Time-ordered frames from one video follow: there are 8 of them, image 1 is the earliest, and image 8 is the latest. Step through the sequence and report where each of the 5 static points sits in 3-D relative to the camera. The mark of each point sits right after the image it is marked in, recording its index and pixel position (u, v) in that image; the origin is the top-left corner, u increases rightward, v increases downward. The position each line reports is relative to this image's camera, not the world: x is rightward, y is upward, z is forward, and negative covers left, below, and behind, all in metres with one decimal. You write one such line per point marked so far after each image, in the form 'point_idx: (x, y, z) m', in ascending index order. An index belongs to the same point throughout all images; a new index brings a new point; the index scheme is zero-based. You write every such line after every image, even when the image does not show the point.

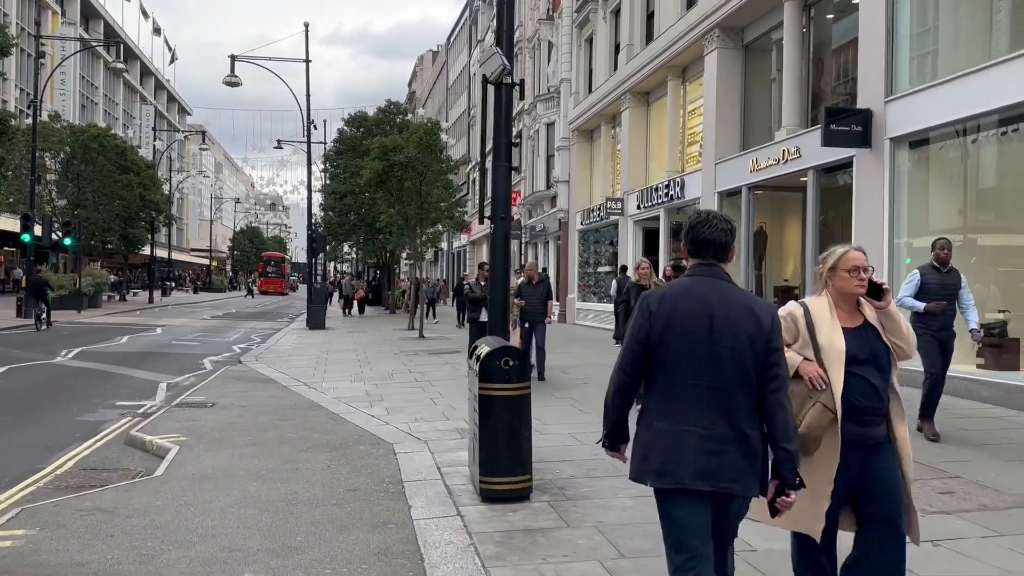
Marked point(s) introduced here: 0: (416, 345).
0: (-2.0, -1.2, +18.4) m
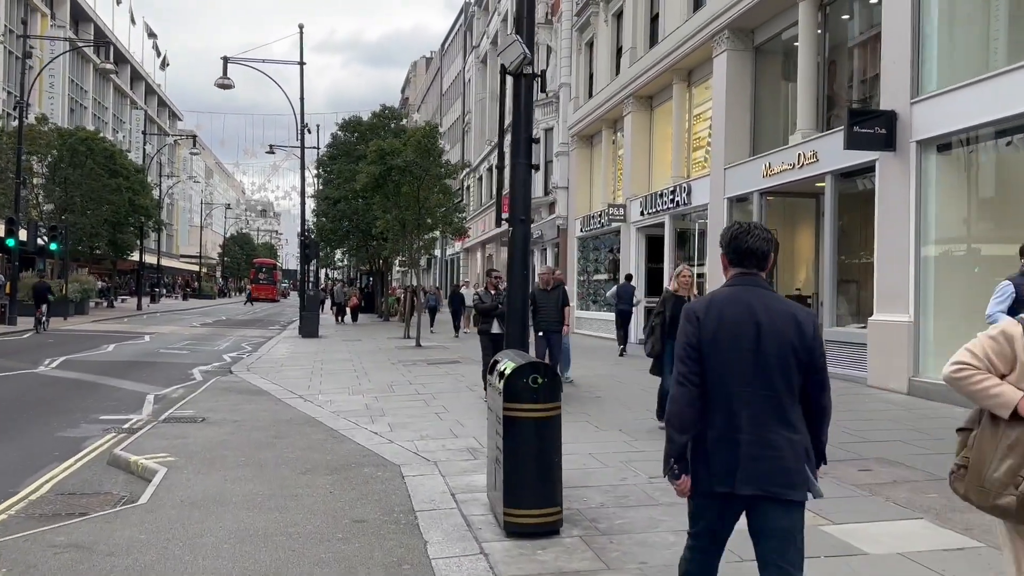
0: (-2.0, -1.3, +17.8) m
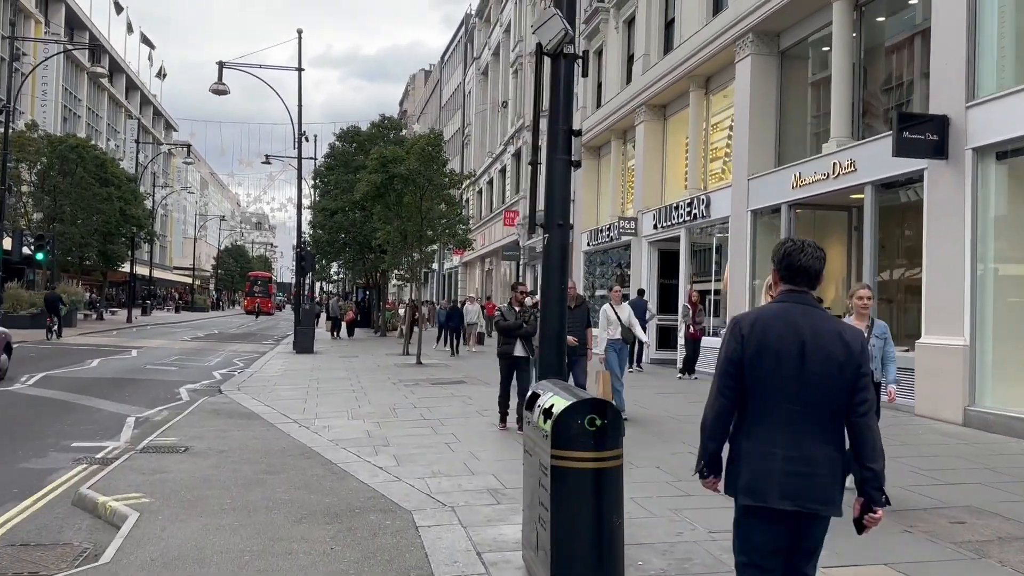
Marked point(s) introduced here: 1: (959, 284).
0: (-1.8, -1.6, +16.8) m
1: (+5.0, 0.0, +9.8) m
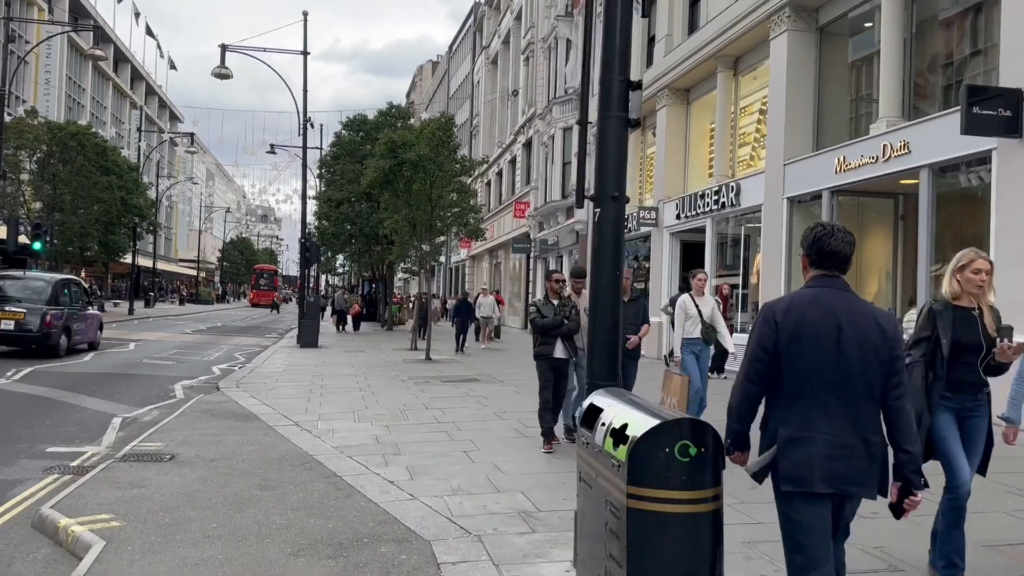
0: (-1.6, -1.5, +15.8) m
1: (+5.3, +0.1, +8.8) m
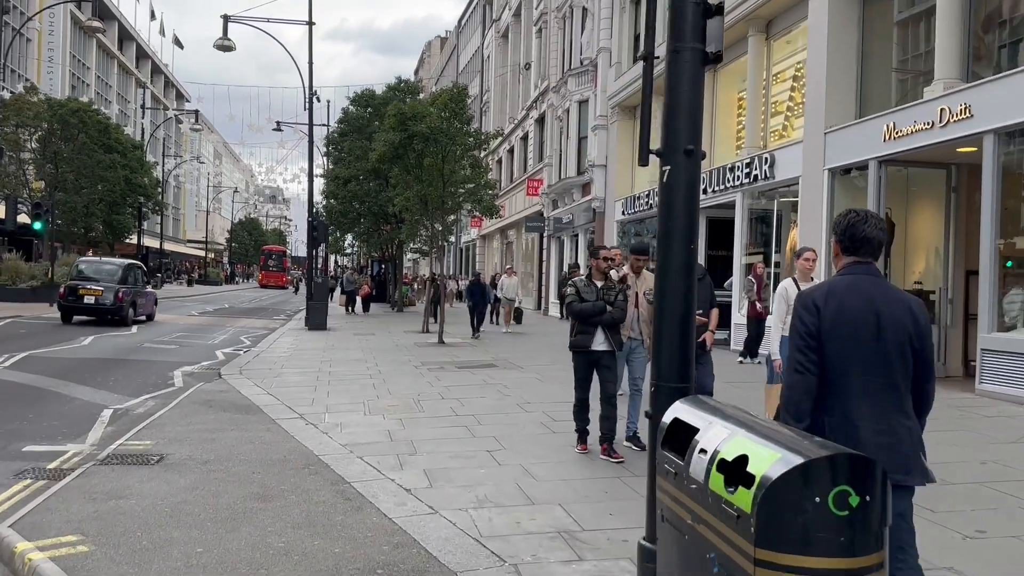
0: (-1.2, -1.1, +15.0) m
1: (+5.5, +0.3, +7.9) m
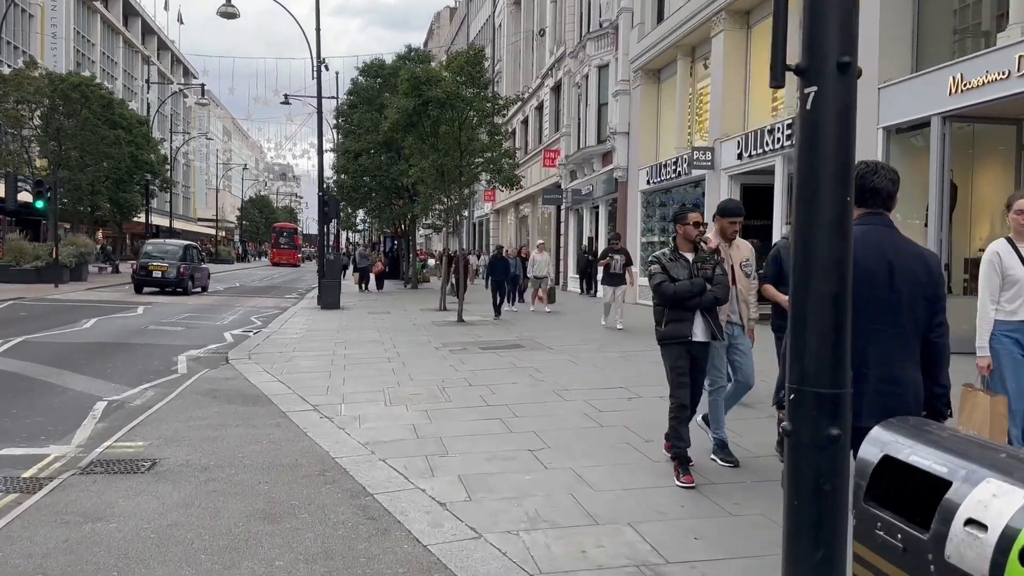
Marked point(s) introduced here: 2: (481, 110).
0: (-0.8, -0.7, +14.1) m
1: (+5.8, +0.6, +6.8) m
2: (-0.6, +3.5, +17.0) m
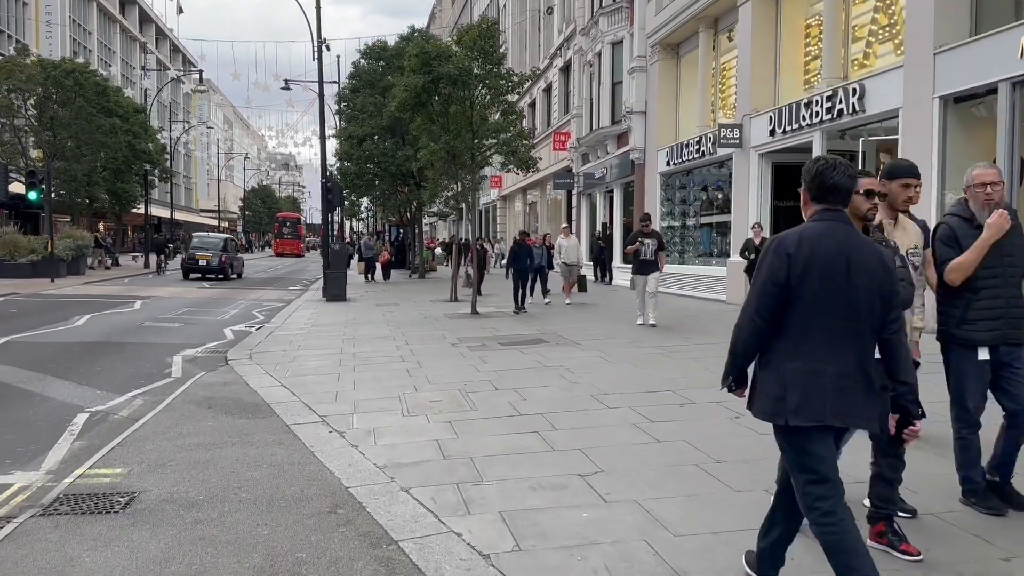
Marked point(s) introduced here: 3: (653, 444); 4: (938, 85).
0: (-0.5, -0.6, +13.1) m
1: (+6.1, +0.7, +5.8) m
2: (-0.3, +3.6, +15.9) m
3: (+0.9, -1.0, +5.7) m
4: (+5.3, +2.5, +10.9) m
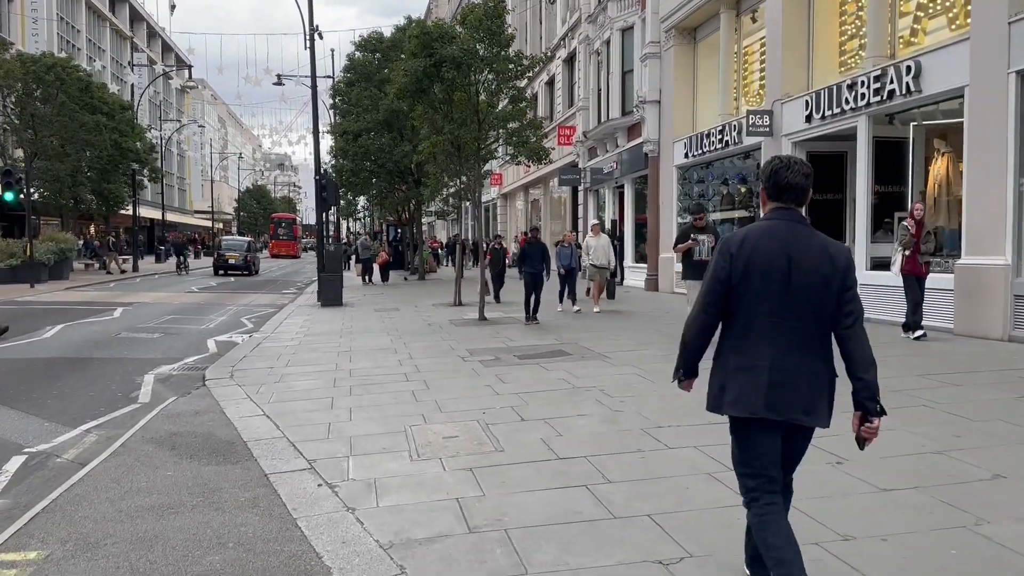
0: (-0.3, -0.7, +11.7) m
1: (+6.3, +0.7, +4.4) m
2: (-0.2, +3.6, +14.5) m
3: (+1.2, -1.1, +4.3) m
4: (+5.5, +2.5, +9.5) m
